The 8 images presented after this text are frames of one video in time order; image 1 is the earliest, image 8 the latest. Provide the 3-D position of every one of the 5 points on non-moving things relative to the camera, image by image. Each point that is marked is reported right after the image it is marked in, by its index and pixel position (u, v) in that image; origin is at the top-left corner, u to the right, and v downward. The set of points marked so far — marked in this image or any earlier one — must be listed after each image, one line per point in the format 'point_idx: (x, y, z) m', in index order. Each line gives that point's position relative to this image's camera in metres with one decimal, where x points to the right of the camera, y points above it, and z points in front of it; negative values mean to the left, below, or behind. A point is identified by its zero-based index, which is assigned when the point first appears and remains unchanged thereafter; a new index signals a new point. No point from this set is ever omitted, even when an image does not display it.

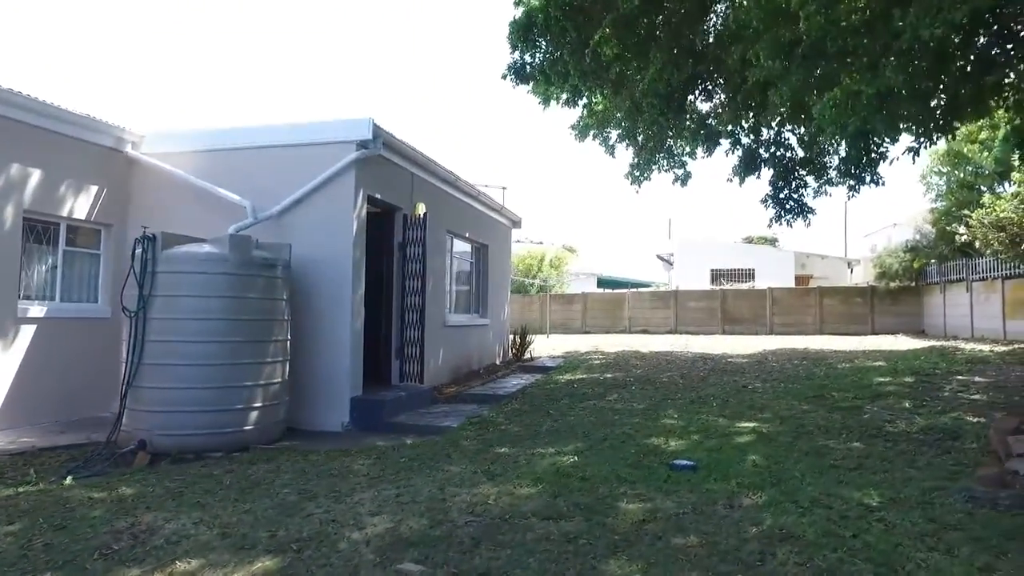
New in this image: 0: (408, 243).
0: (-1.3, +0.6, +8.8) m
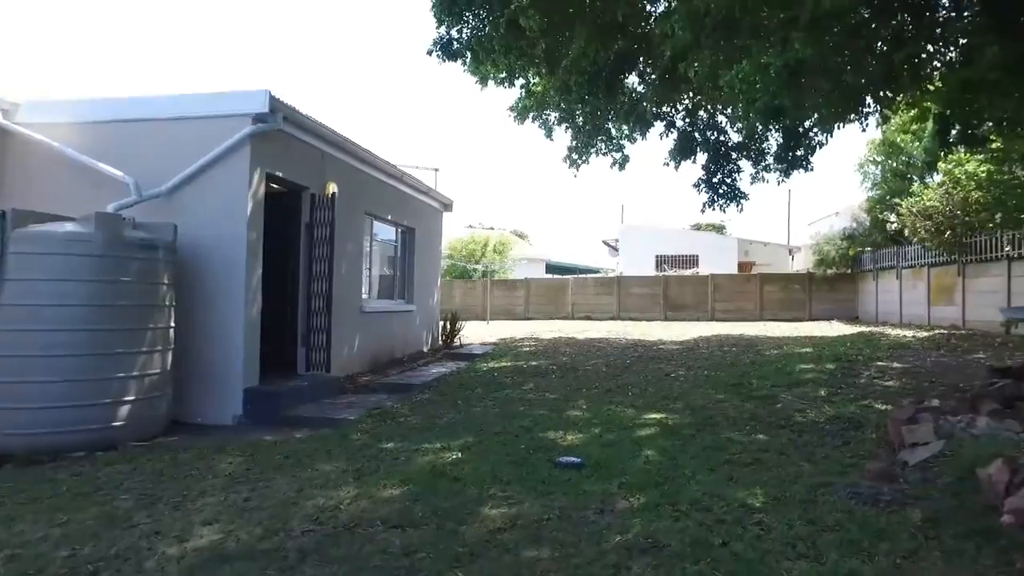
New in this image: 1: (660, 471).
0: (-2.4, +0.7, +8.3) m
1: (+0.9, -1.1, +4.1) m
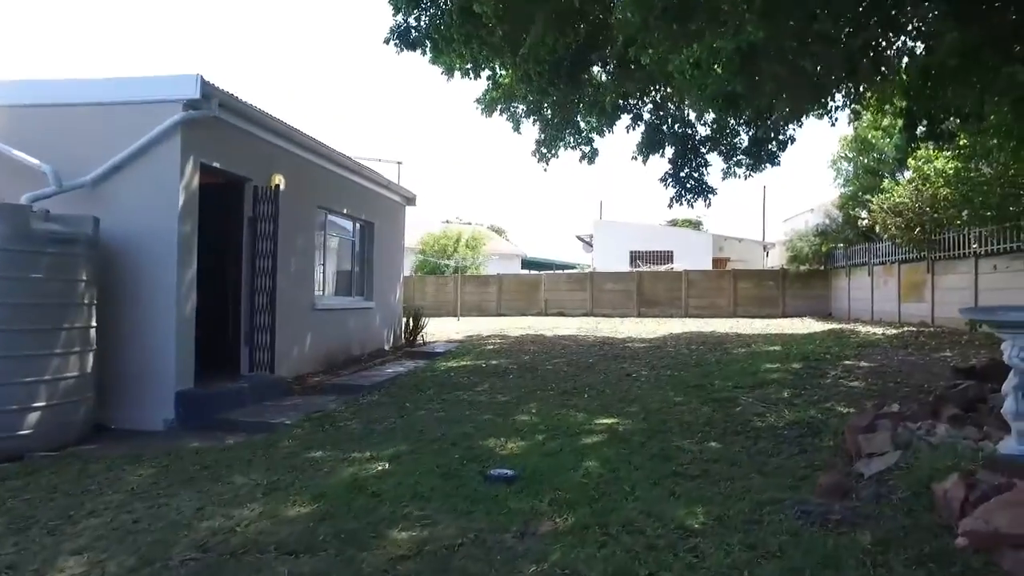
0: (-2.9, +0.8, +7.9) m
1: (+0.5, -1.1, +3.8) m
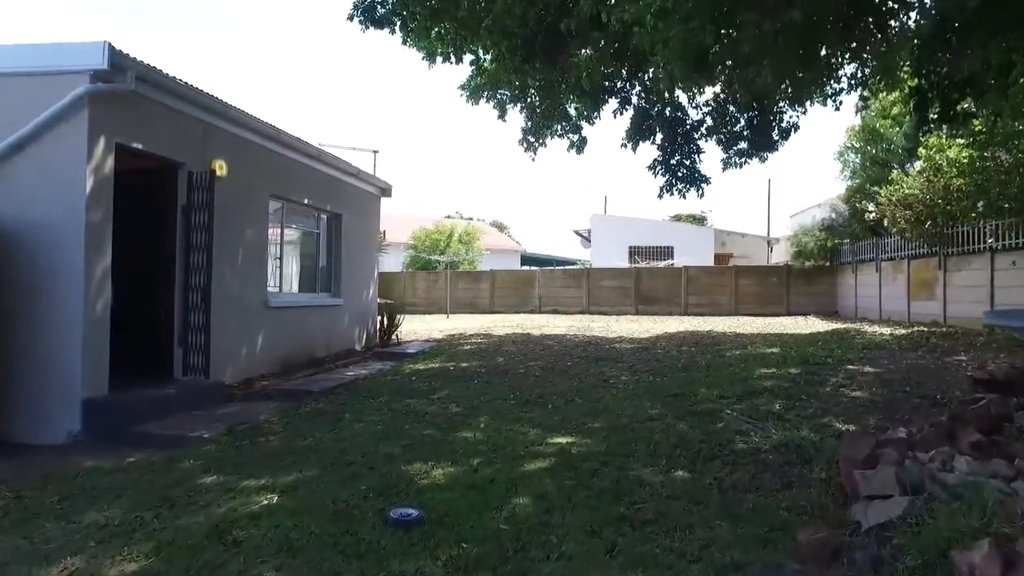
0: (-3.3, +0.8, +7.1) m
1: (0.0, -1.1, +3.0) m
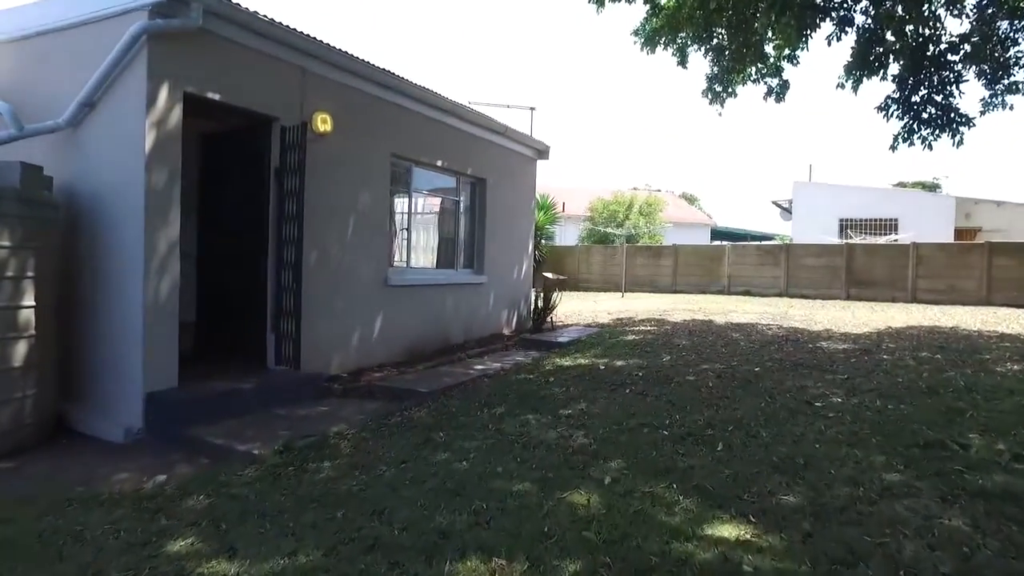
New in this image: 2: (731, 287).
0: (-2.0, +1.1, +6.0) m
1: (+0.1, -1.1, +1.2) m
2: (+6.3, 0.0, +19.7) m
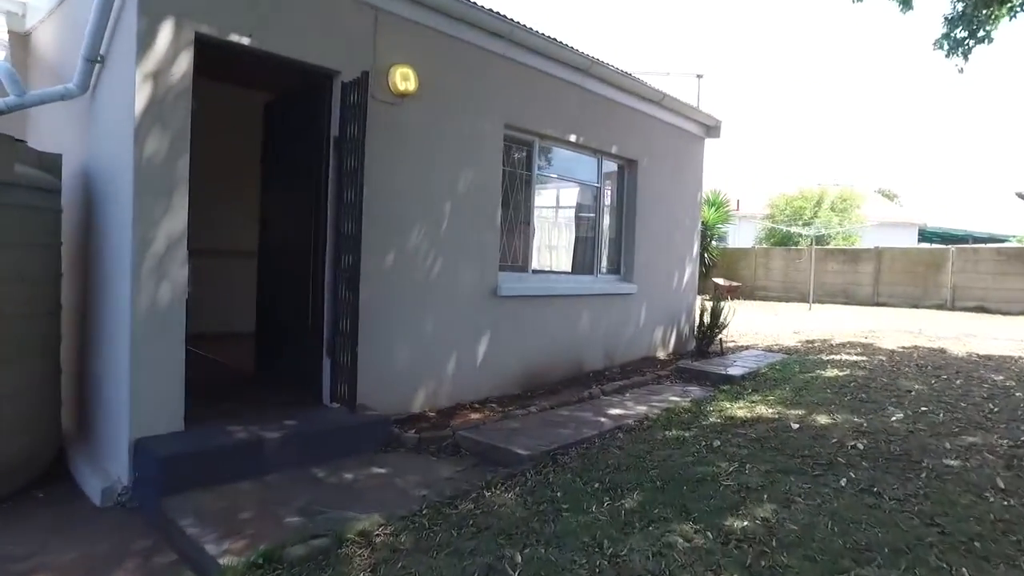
0: (-1.1, +1.0, +4.4) m
1: (-0.2, -1.2, -0.7) m
2: (+10.2, -0.3, +15.8) m
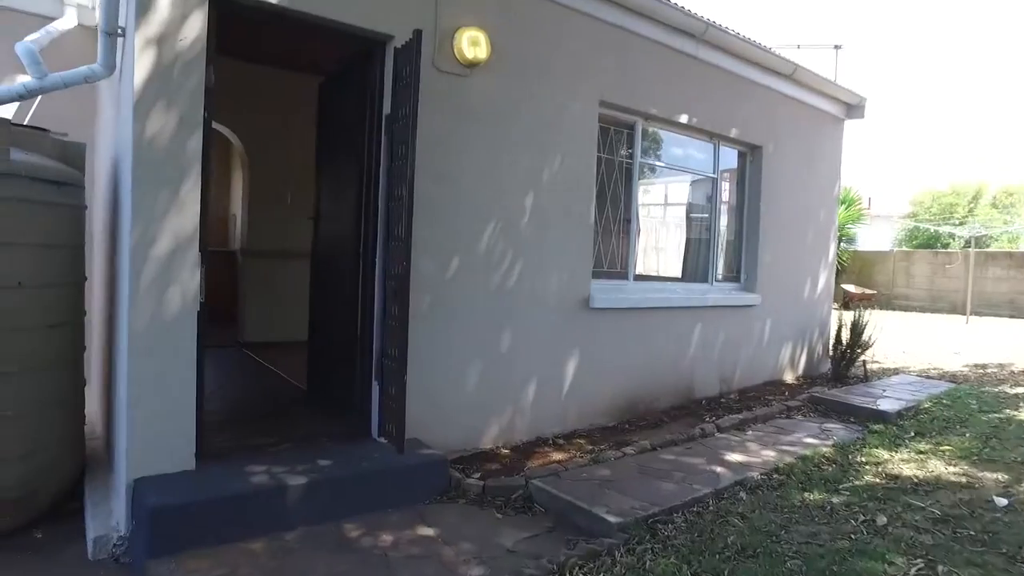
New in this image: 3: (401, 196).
0: (-0.6, +0.9, +3.6) m
1: (-0.6, -1.2, -1.6) m
2: (+12.3, -0.5, +13.0) m
3: (-0.6, +0.5, +3.6) m
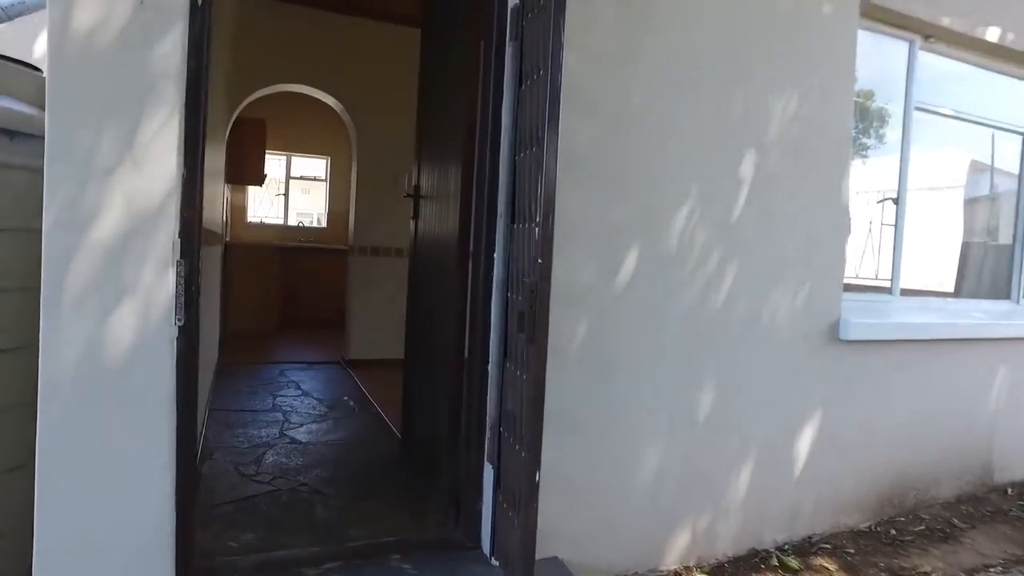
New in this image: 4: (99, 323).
0: (+0.1, +0.9, +2.0) m
1: (-1.0, -1.2, -3.1) m
2: (+14.6, -0.9, +8.5) m
3: (+0.1, +0.5, +2.0) m
4: (-1.0, -0.1, +1.7) m
